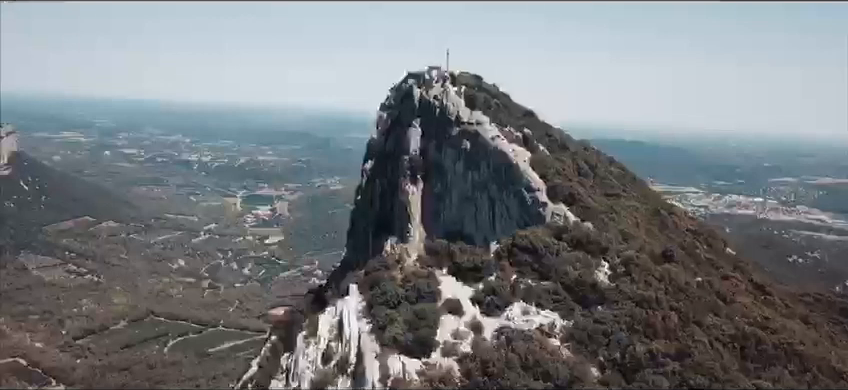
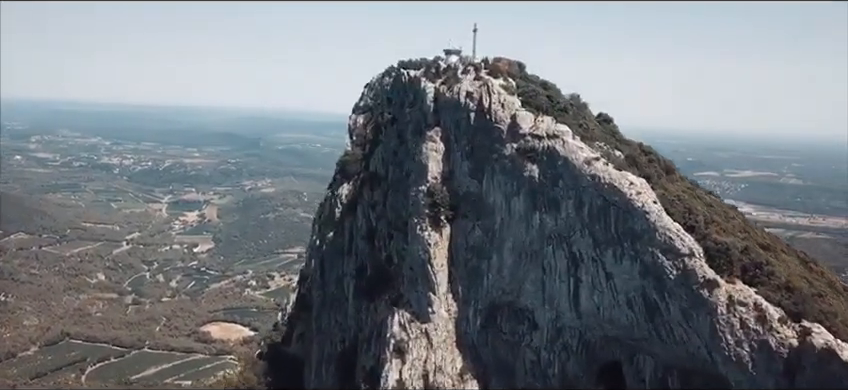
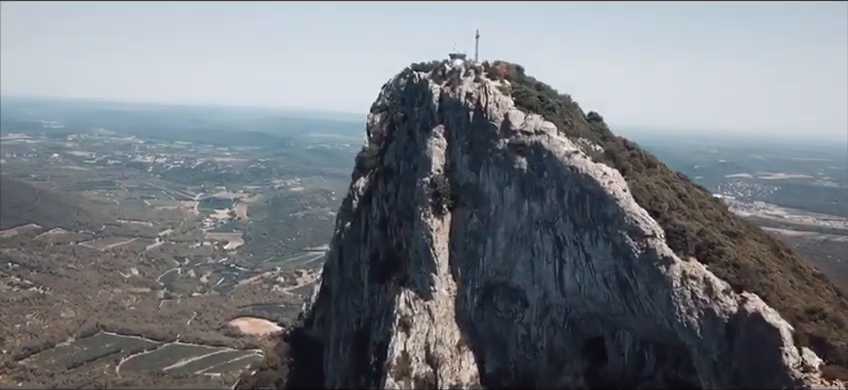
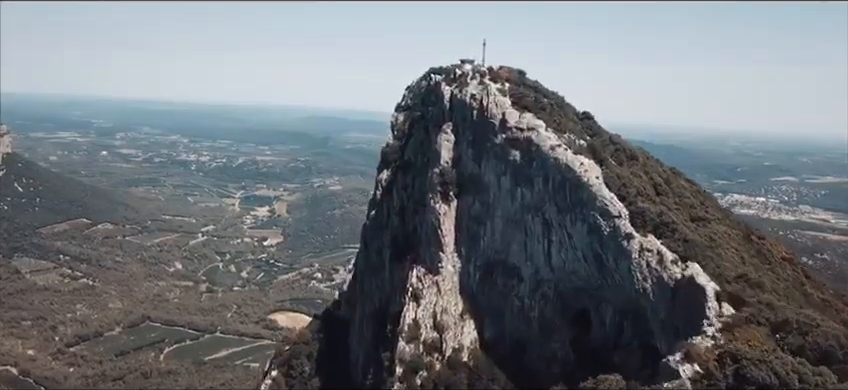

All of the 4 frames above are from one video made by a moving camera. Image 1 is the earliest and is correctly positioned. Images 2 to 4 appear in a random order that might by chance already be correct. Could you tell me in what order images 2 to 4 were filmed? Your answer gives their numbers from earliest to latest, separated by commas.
4, 3, 2
